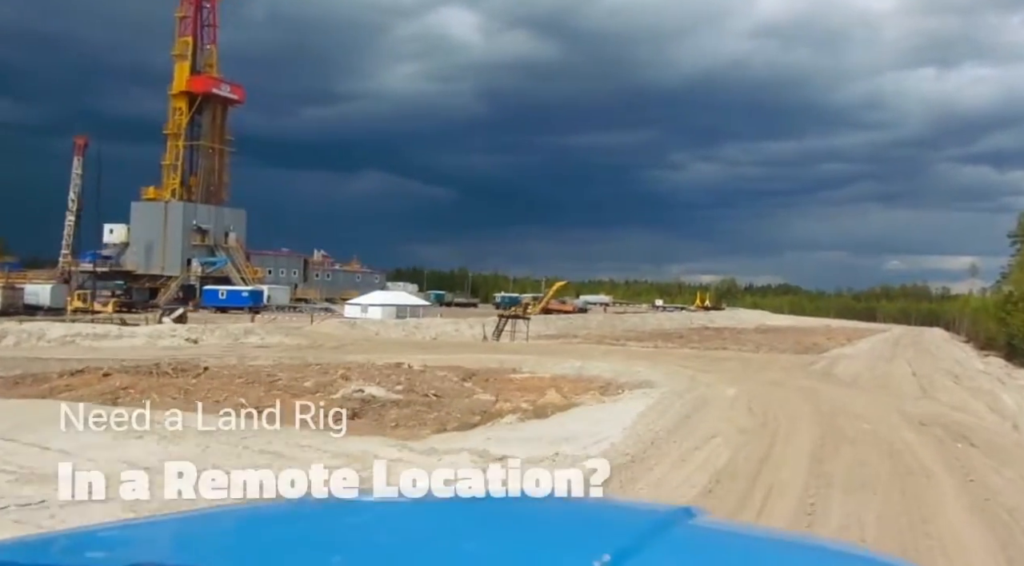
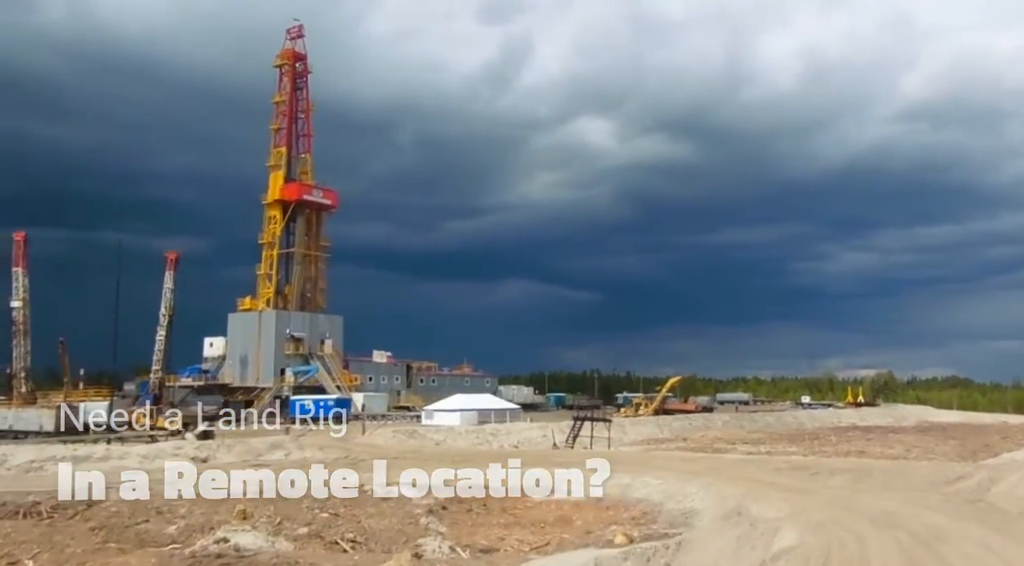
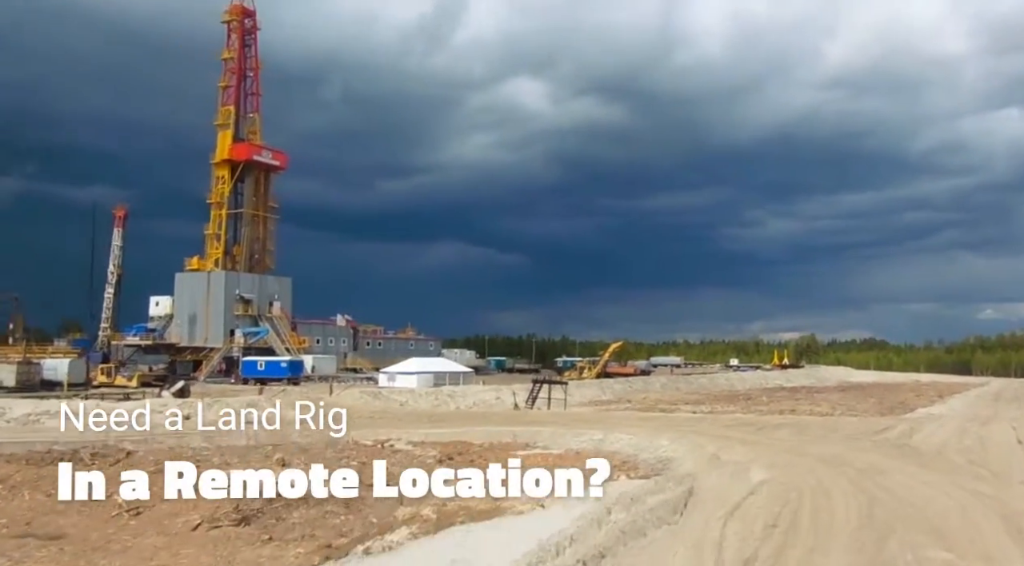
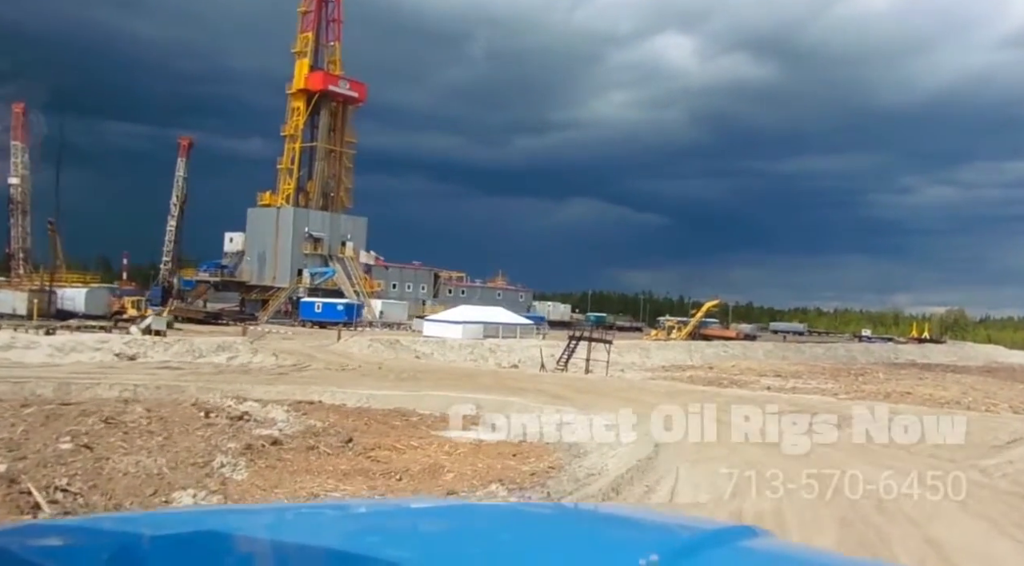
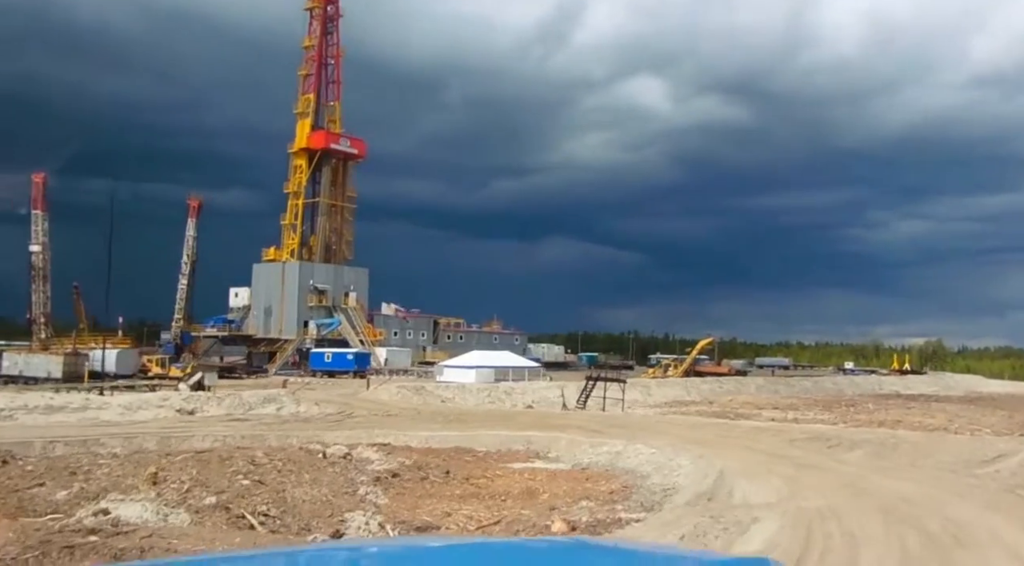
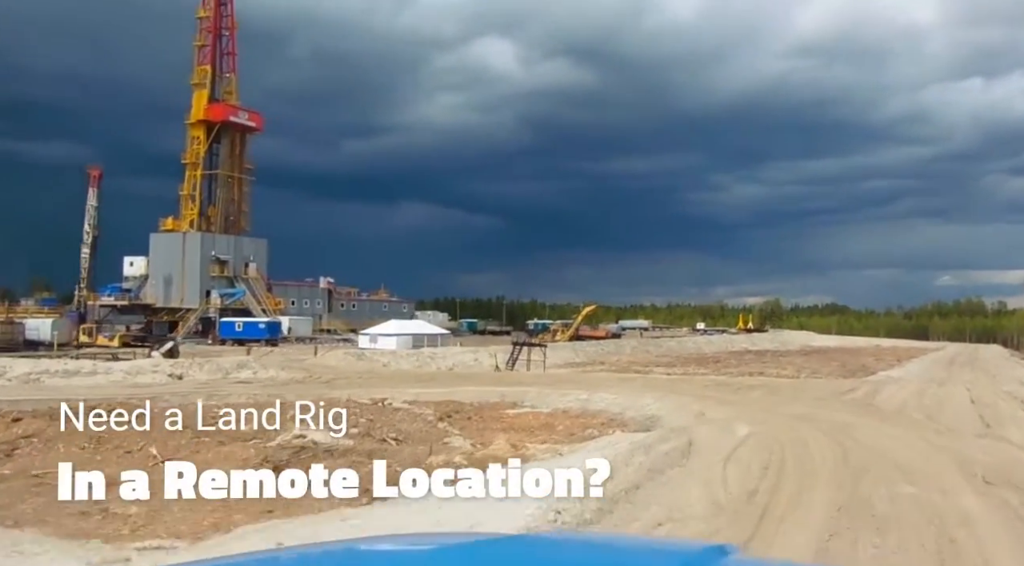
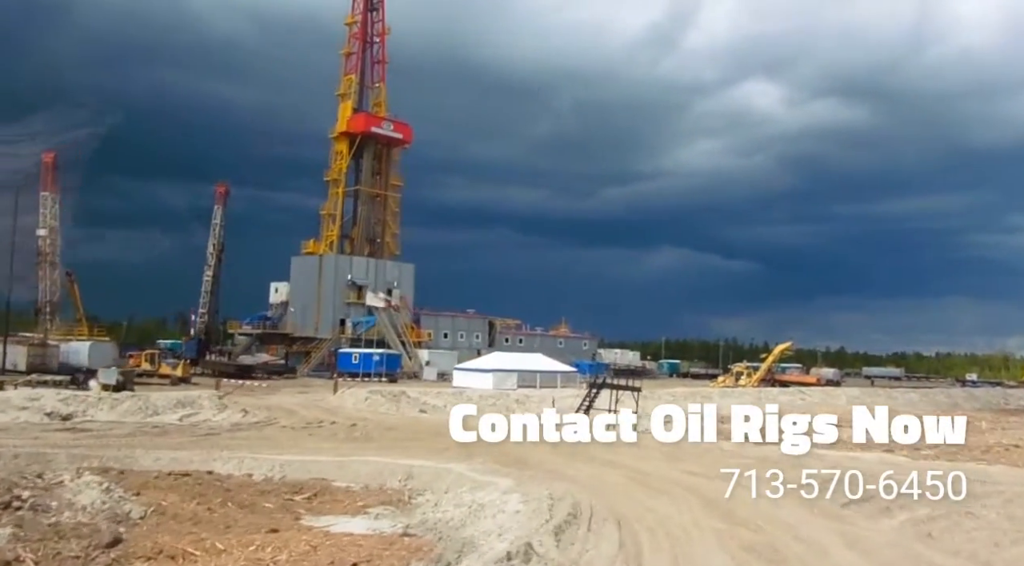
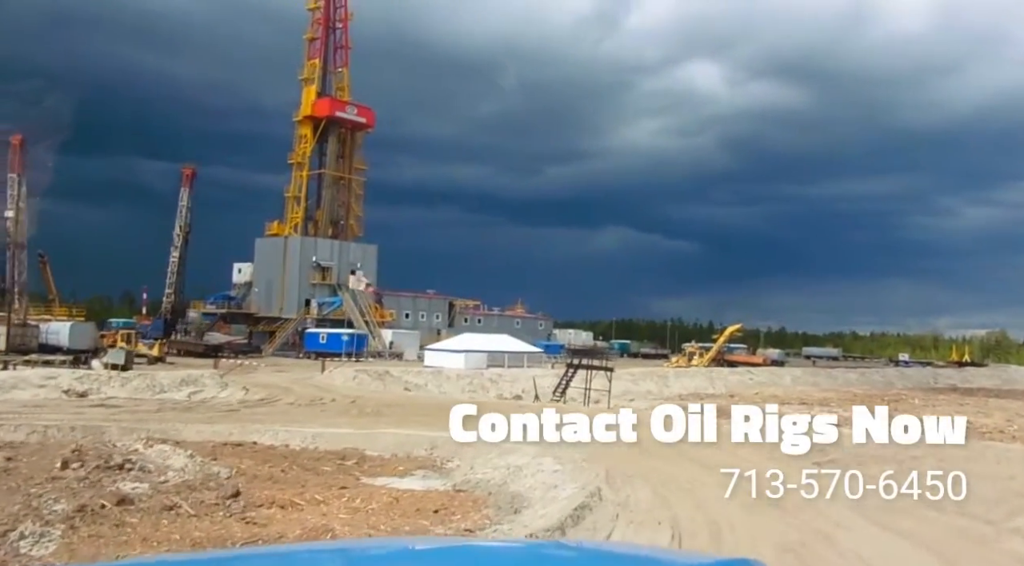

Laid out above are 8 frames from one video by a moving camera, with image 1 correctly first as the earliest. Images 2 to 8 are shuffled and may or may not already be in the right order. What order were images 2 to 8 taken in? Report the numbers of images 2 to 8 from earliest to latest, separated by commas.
6, 3, 2, 5, 4, 8, 7
